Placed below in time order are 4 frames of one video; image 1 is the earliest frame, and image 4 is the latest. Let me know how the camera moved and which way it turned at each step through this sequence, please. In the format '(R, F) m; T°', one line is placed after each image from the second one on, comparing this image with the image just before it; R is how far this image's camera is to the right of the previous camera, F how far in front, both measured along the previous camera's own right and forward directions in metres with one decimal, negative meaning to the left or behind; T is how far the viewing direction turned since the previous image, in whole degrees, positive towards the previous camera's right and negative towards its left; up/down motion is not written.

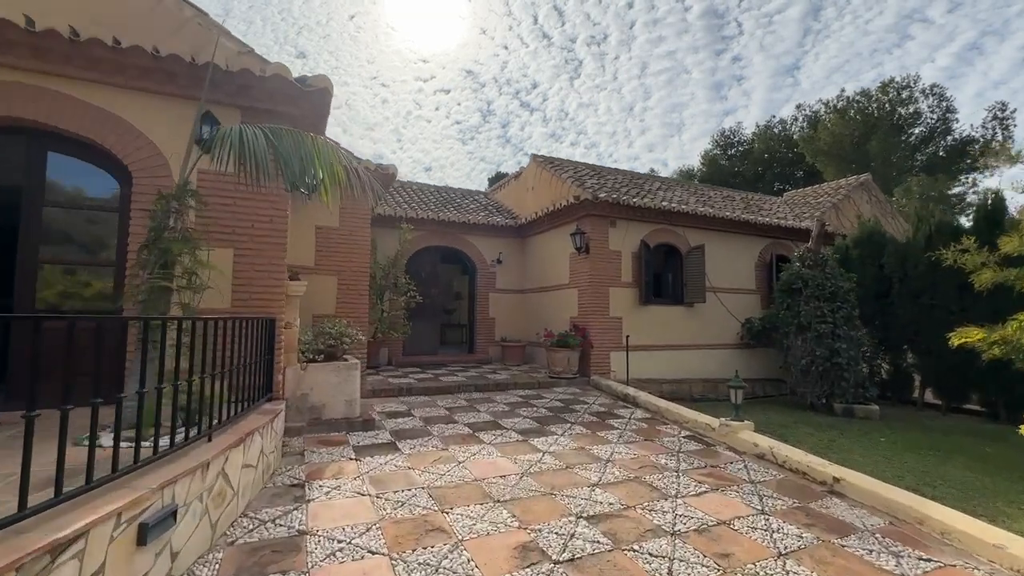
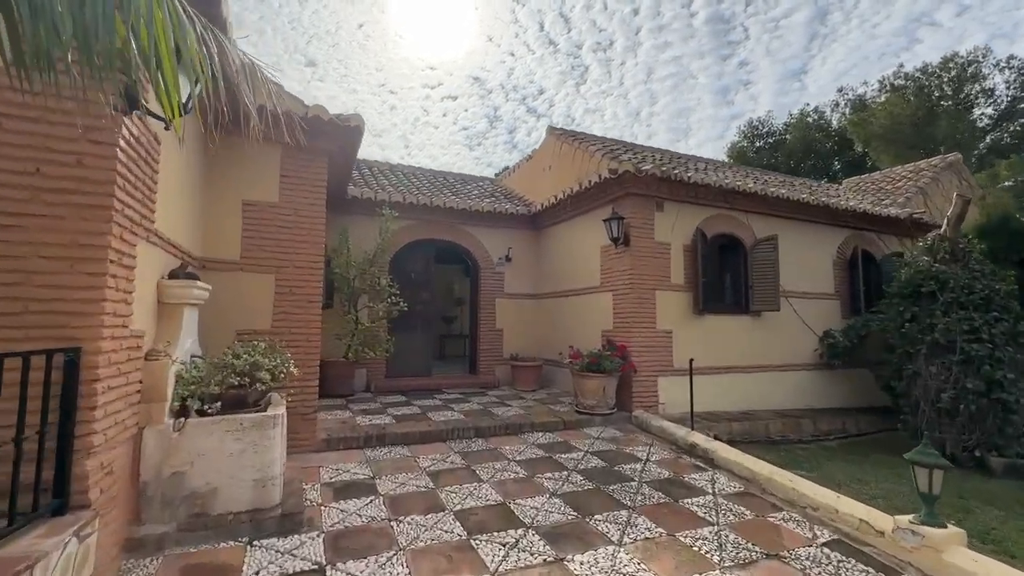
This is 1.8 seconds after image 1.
(-0.1, +2.2) m; -1°
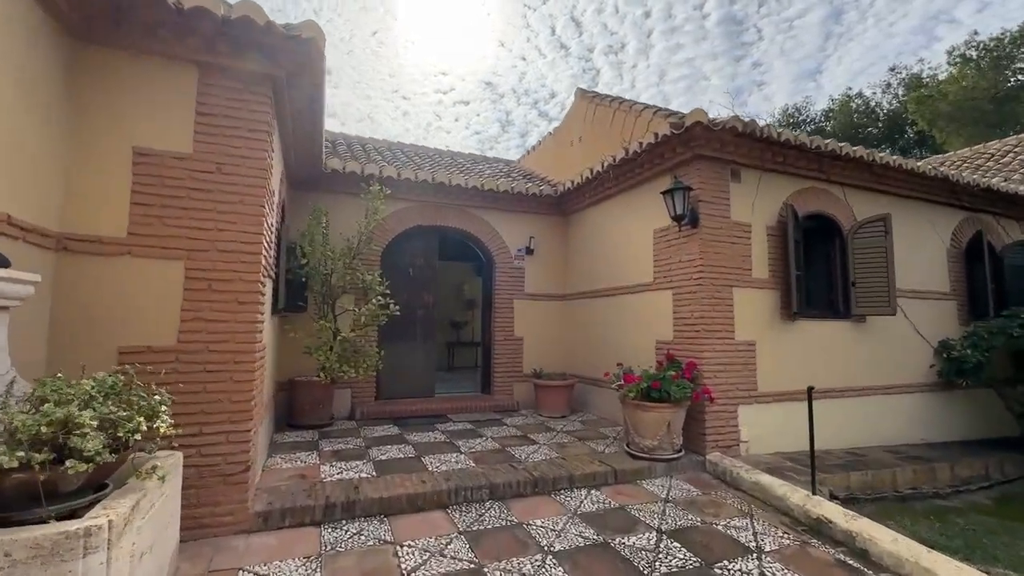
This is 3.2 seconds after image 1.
(-0.1, +1.7) m; -1°
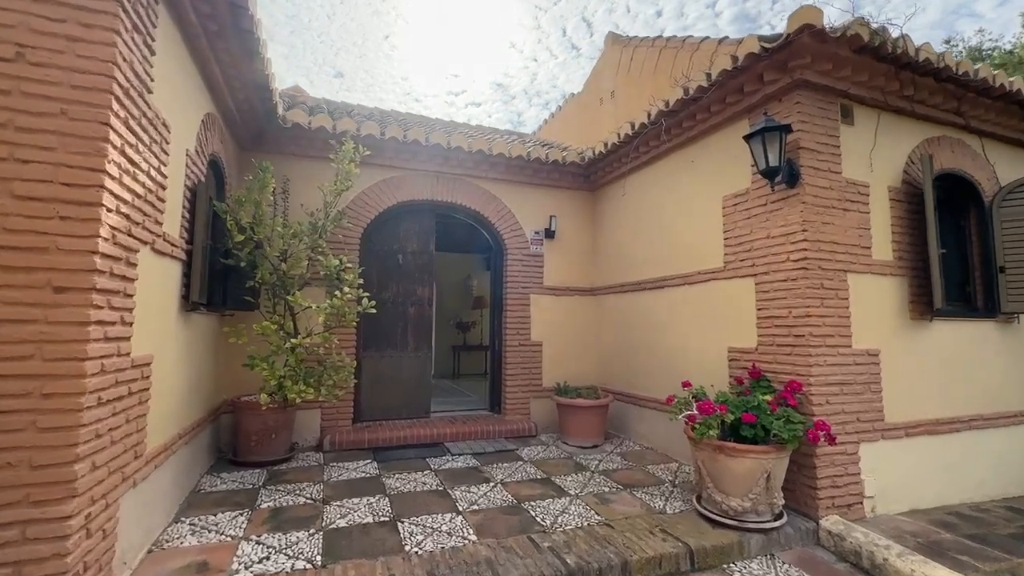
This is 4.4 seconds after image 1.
(0.0, +1.4) m; -1°
